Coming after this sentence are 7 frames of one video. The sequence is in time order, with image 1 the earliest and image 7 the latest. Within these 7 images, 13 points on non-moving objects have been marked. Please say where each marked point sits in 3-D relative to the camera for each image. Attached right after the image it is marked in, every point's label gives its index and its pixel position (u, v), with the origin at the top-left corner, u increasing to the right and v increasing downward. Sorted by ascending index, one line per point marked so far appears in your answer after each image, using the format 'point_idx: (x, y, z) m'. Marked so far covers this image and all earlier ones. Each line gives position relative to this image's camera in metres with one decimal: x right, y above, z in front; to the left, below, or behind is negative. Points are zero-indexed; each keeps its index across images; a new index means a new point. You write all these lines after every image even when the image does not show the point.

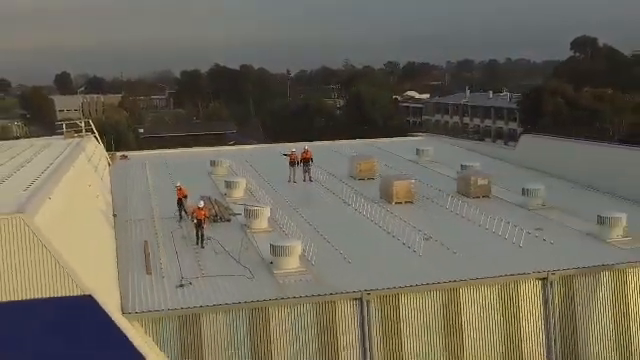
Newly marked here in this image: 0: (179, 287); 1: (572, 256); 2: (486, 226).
0: (-1.7, -1.3, +8.3) m
1: (+3.4, -1.0, +9.4) m
2: (+2.6, -0.7, +10.7) m
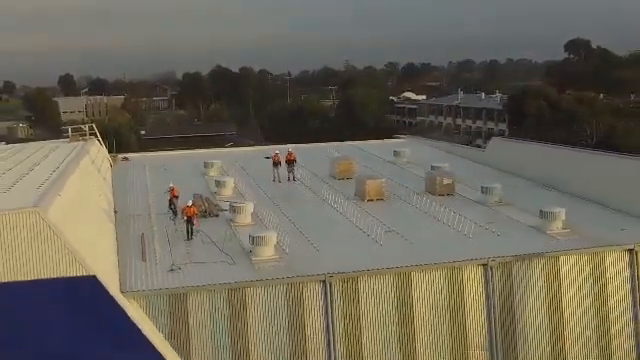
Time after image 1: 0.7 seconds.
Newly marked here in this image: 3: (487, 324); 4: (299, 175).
0: (-2.1, -1.3, +9.7) m
1: (+3.0, -1.0, +10.7) m
2: (+2.2, -0.7, +12.1) m
3: (+2.4, -2.1, +9.9) m
4: (-0.5, +0.1, +15.9) m
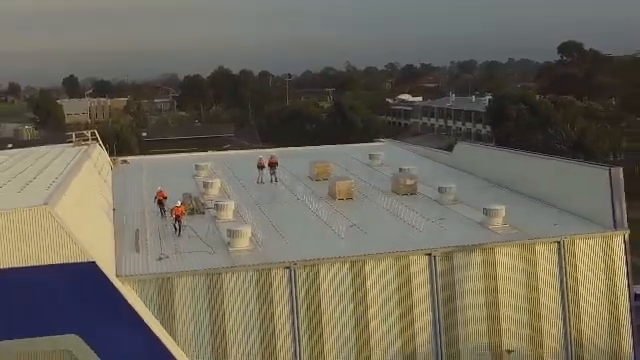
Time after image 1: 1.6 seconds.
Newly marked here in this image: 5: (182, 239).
0: (-2.7, -1.3, +11.4) m
1: (+2.5, -1.0, +12.4) m
2: (+1.6, -0.7, +13.8) m
3: (+1.9, -2.1, +11.6) m
4: (-1.0, +0.1, +17.5) m
5: (-2.5, -1.1, +12.5) m
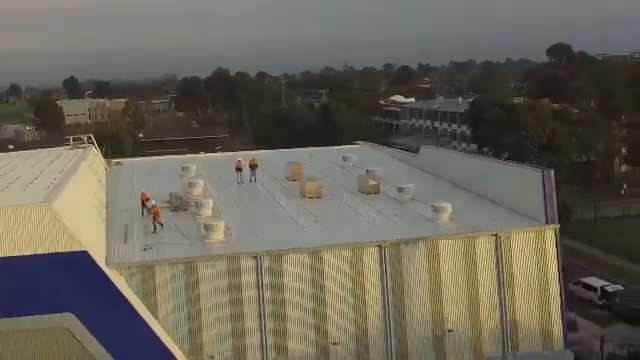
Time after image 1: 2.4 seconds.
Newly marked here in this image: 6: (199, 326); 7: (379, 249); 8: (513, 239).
0: (-3.4, -1.4, +13.1) m
1: (+1.8, -1.1, +14.1) m
2: (+0.9, -0.7, +15.5) m
3: (+1.2, -2.1, +13.3) m
4: (-1.7, +0.1, +19.2) m
5: (-3.2, -1.1, +14.2) m
6: (-2.2, -2.7, +12.6) m
7: (+1.1, -1.3, +13.3) m
8: (+3.9, -1.2, +13.9) m
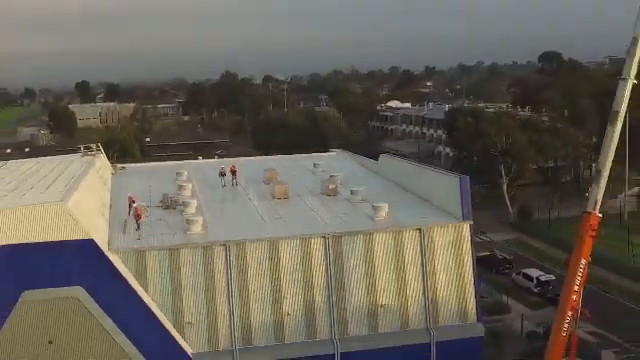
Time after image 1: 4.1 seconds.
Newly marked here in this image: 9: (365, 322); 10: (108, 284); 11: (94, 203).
0: (-4.4, -1.5, +16.6) m
1: (+0.7, -1.2, +17.5) m
2: (-0.1, -0.9, +18.9) m
3: (+0.1, -2.2, +16.7) m
4: (-2.7, 0.0, +22.7) m
5: (-4.2, -1.2, +17.7) m
6: (-3.3, -2.8, +16.1) m
7: (+0.1, -1.5, +16.8) m
8: (+2.9, -1.3, +17.4) m
9: (+1.1, -3.5, +16.7) m
10: (-4.6, -2.3, +14.9) m
11: (-5.8, -0.6, +17.6) m
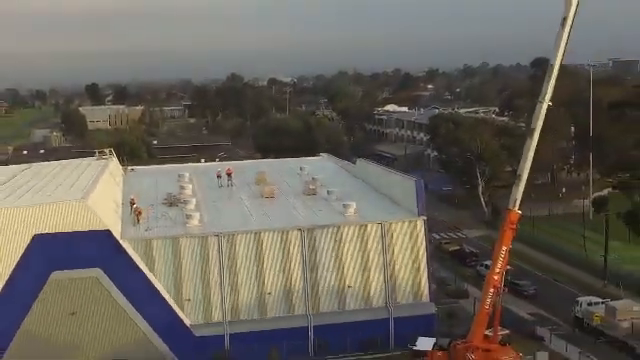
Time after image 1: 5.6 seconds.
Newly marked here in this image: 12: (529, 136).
0: (-5.1, -1.5, +20.0) m
1: (+0.1, -1.2, +20.9) m
2: (-0.7, -0.9, +22.3) m
3: (-0.6, -2.3, +20.1) m
4: (-3.3, -0.1, +26.1) m
5: (-4.9, -1.2, +21.1) m
6: (-4.0, -2.9, +19.5) m
7: (-0.6, -1.5, +20.1) m
8: (+2.2, -1.4, +20.7) m
9: (+0.4, -3.5, +20.1) m
10: (-5.3, -2.3, +18.3) m
11: (-6.5, -0.7, +21.0) m
12: (+5.4, +1.1, +17.7) m
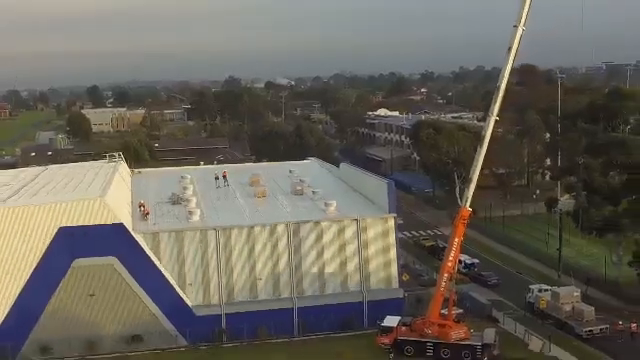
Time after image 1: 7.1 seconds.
0: (-5.7, -1.5, +23.3) m
1: (-0.5, -1.3, +24.1) m
2: (-1.3, -1.0, +25.6) m
3: (-1.1, -2.4, +23.3) m
4: (-3.8, -0.1, +29.4) m
5: (-5.5, -1.3, +24.3) m
6: (-4.5, -2.9, +22.7) m
7: (-1.1, -1.6, +23.4) m
8: (+1.7, -1.5, +24.0) m
9: (-0.2, -3.6, +23.3) m
10: (-5.9, -2.4, +21.6) m
11: (-7.1, -0.7, +24.3) m
12: (+4.9, +1.1, +21.0) m
